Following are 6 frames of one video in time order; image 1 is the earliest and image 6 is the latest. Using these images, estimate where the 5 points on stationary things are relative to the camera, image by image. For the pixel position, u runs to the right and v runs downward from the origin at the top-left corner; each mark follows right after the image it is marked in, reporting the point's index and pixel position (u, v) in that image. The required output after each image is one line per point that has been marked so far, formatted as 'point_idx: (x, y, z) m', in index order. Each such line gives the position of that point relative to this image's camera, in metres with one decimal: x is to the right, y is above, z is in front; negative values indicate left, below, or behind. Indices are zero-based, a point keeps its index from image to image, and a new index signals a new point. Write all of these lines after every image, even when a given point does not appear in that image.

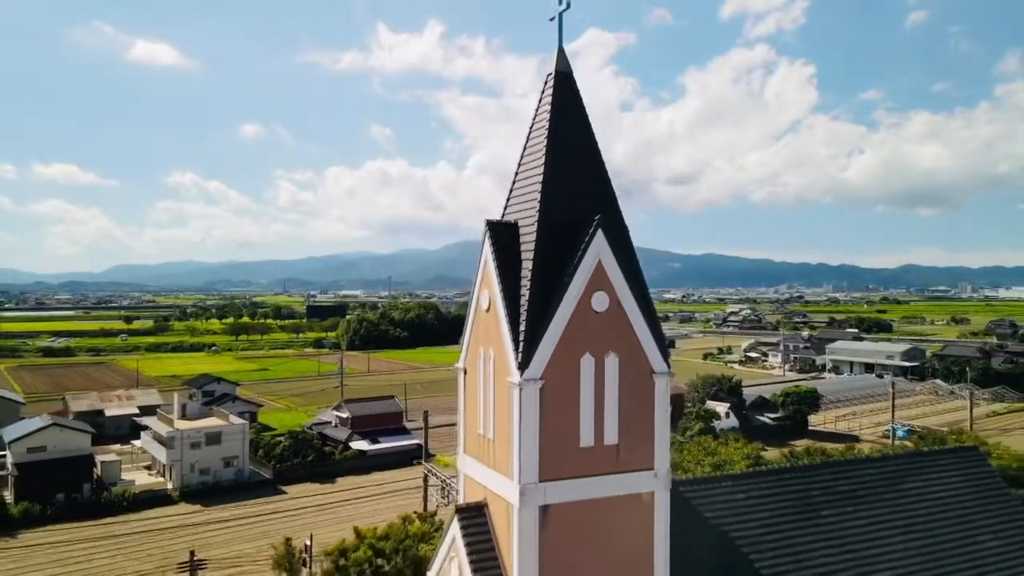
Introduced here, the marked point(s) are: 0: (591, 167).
0: (+1.1, +1.7, +9.2) m
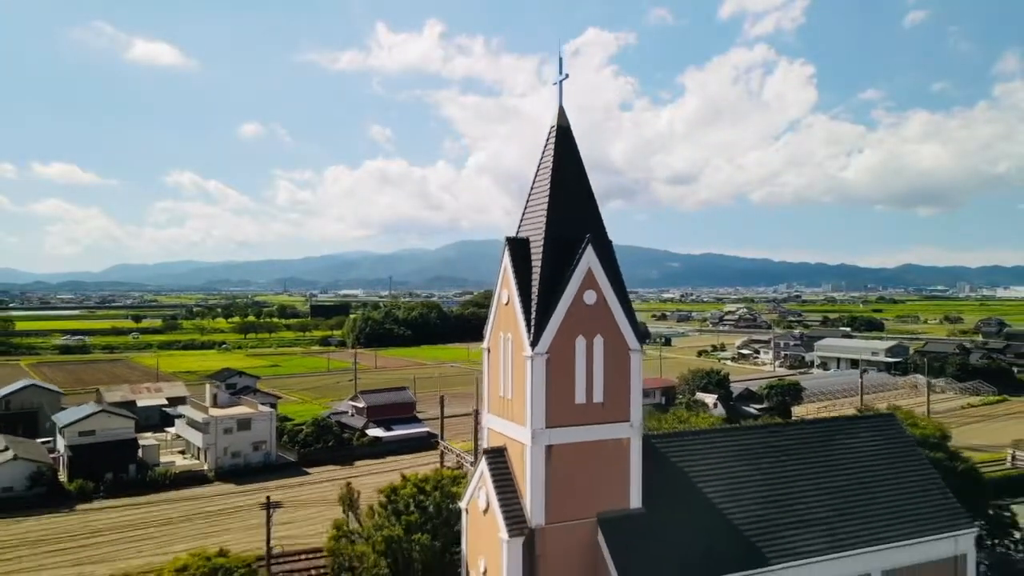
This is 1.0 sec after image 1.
0: (+1.3, +1.7, +12.2) m
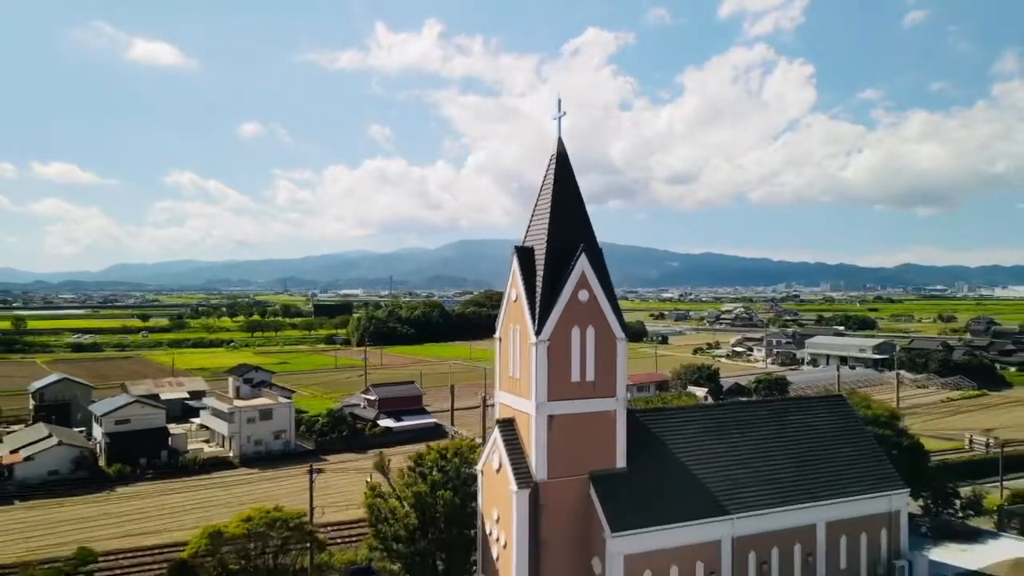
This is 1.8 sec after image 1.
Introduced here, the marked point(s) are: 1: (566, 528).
0: (+1.5, +1.7, +14.8) m
1: (+1.1, -4.9, +13.8) m
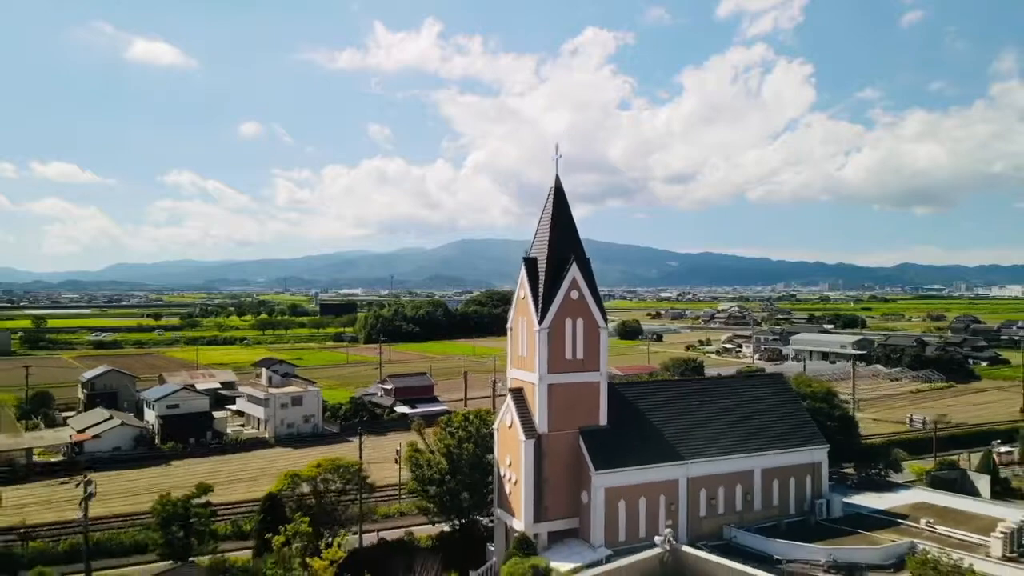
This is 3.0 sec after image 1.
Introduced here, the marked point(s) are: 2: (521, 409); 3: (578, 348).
0: (+1.7, +1.7, +19.4) m
1: (+1.4, -4.9, +18.4) m
2: (+0.3, -3.4, +18.7) m
3: (+1.8, -1.7, +18.6) m
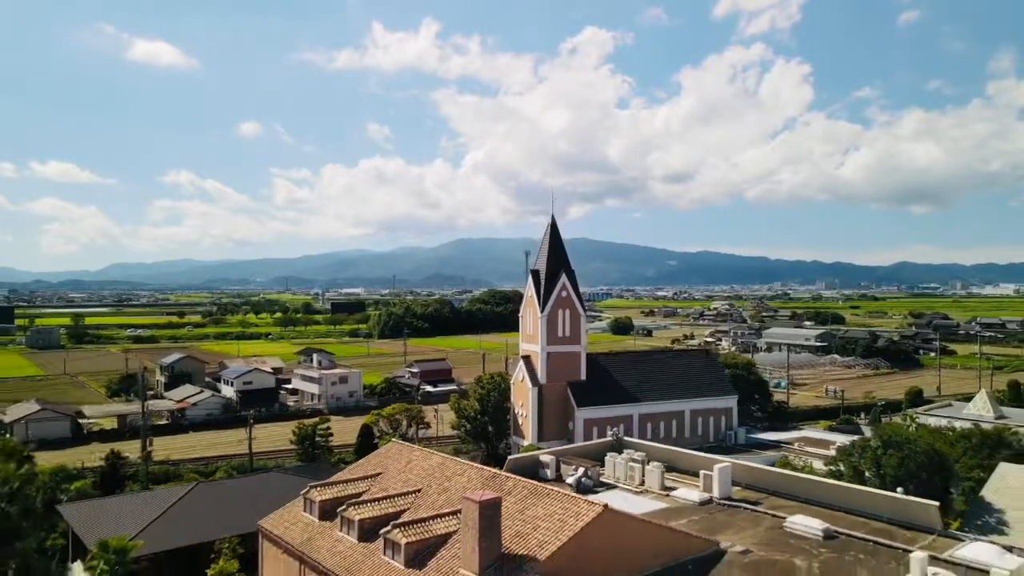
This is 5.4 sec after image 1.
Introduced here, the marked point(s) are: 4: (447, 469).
0: (+2.2, +1.6, +29.2) m
1: (+1.8, -5.0, +28.2) m
2: (+0.7, -3.4, +28.5) m
3: (+2.3, -1.8, +28.4) m
4: (-1.5, -4.2, +15.8) m
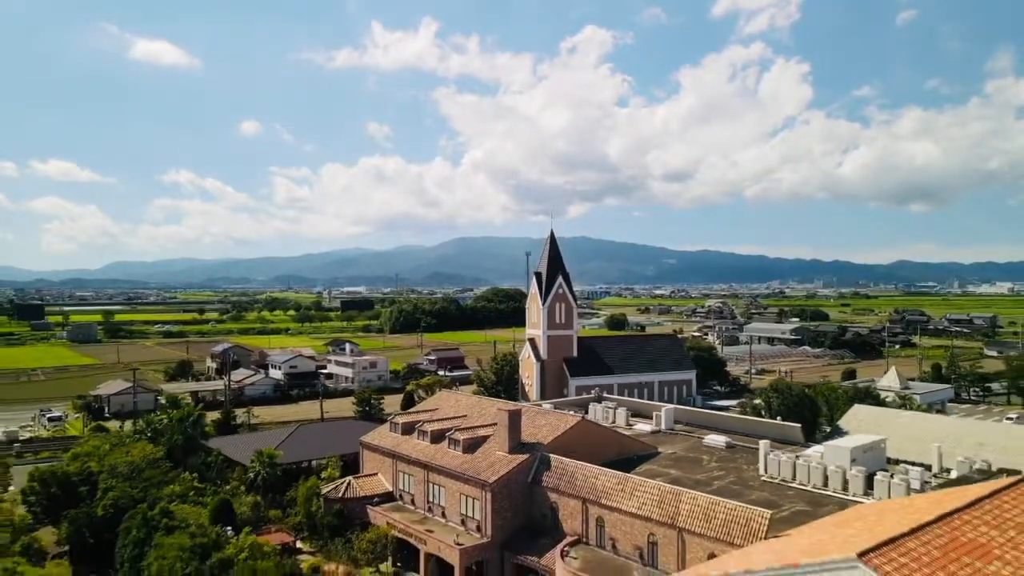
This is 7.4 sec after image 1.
0: (+2.6, +1.7, +37.9) m
1: (+2.3, -4.9, +36.9) m
2: (+1.2, -3.3, +37.1) m
3: (+2.7, -1.7, +37.1) m
4: (-1.0, -4.2, +24.5) m
